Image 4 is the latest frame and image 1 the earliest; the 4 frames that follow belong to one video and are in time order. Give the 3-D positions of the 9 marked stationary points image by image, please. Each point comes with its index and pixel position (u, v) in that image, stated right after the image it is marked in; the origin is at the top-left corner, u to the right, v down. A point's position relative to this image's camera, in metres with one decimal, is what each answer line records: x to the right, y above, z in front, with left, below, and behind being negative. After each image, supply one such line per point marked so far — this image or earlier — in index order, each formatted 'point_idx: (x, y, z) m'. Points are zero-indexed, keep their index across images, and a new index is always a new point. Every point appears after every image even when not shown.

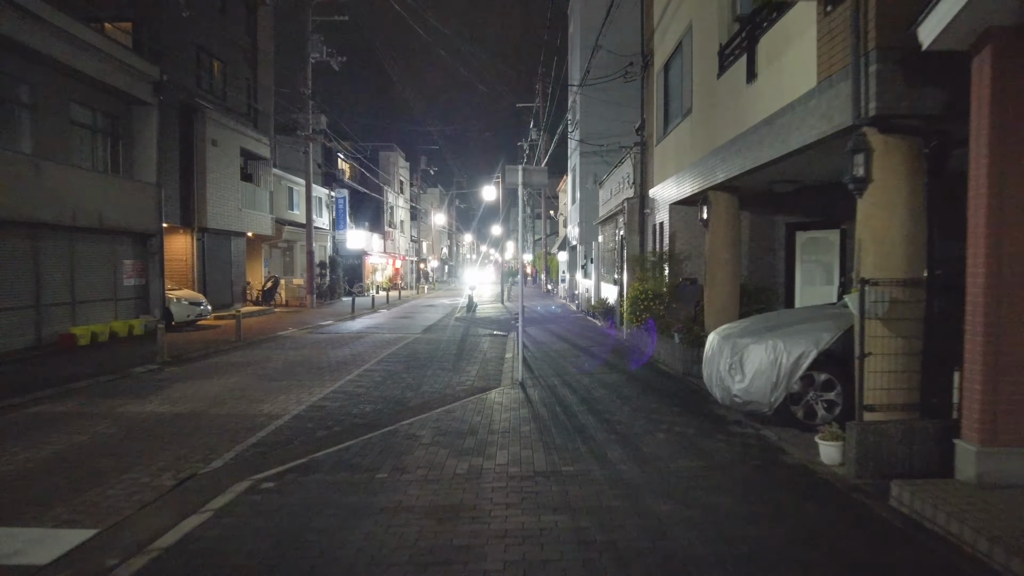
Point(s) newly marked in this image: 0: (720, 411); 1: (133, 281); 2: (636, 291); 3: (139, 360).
0: (+2.6, -1.6, +7.9) m
1: (-11.8, +0.2, +19.5) m
2: (+2.6, -0.1, +13.1) m
3: (-8.4, -1.6, +14.1) m
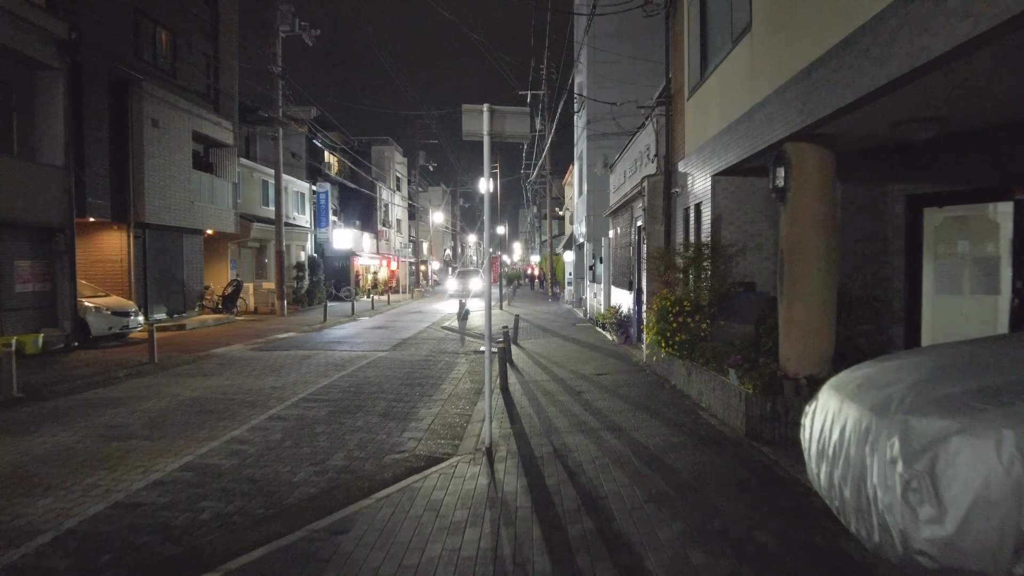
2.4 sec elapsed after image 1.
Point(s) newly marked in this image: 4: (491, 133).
0: (+2.1, -1.7, +3.9) m
1: (-12.1, 0.0, +15.8) m
2: (+2.2, -0.2, +9.1) m
3: (-8.8, -1.8, +10.3) m
4: (-0.2, +1.7, +6.9) m
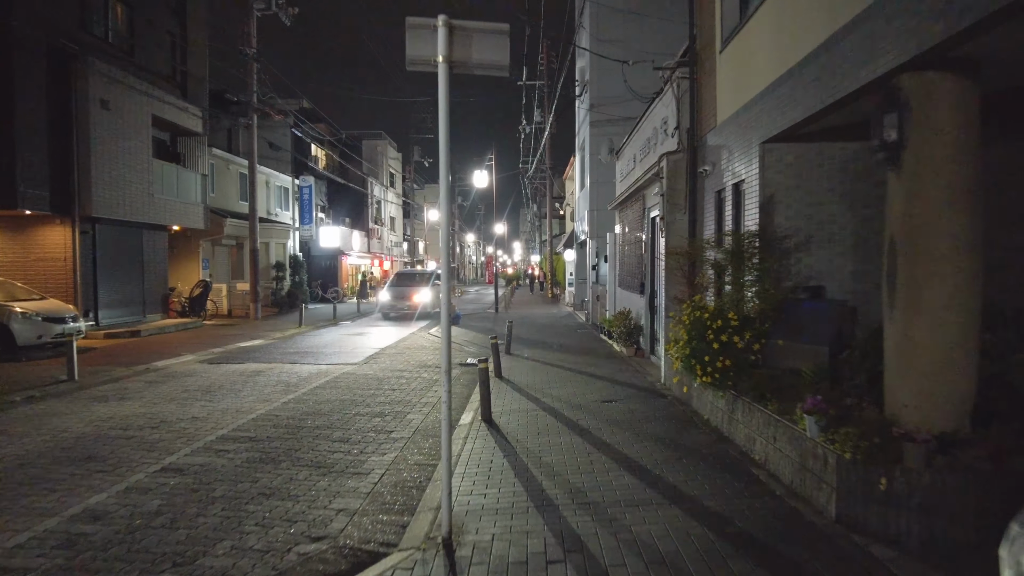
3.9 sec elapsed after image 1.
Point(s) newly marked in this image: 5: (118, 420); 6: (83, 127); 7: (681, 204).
0: (+1.9, -1.7, +1.6) m
1: (-12.3, 0.0, +13.4) m
2: (+2.0, -0.3, +6.8) m
3: (-9.0, -1.8, +8.0) m
4: (-0.4, +1.7, +4.6) m
5: (-5.4, -1.8, +8.5) m
6: (-12.4, +4.7, +18.2) m
7: (+2.7, +1.3, +10.0) m
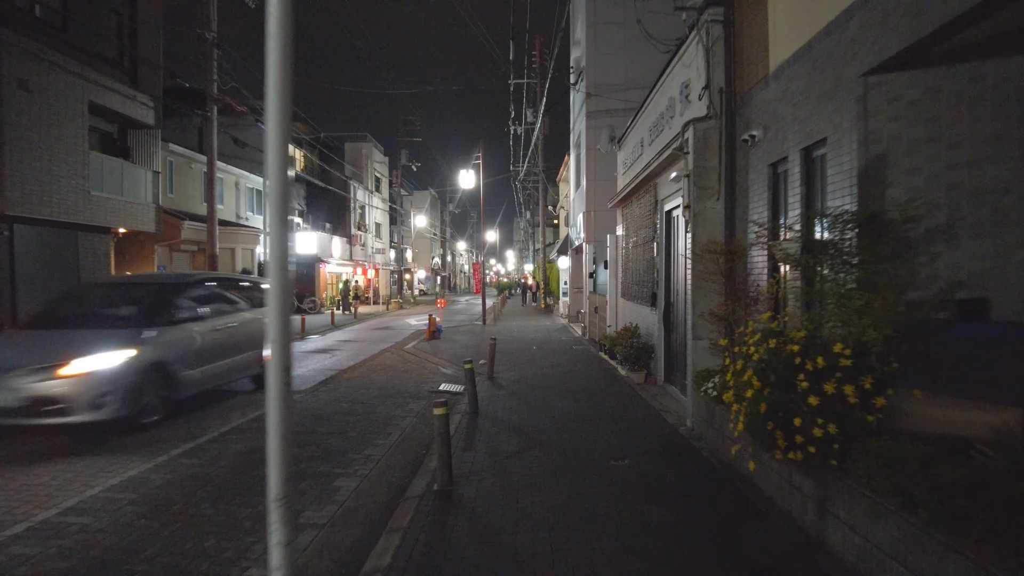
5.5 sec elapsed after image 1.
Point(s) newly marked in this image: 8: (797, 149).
0: (+1.7, -1.7, -1.0) m
1: (-12.6, -0.2, +10.8) m
2: (+1.7, -0.4, +4.2) m
3: (-9.3, -1.9, +5.3) m
4: (-0.7, +1.6, +2.0) m
5: (-5.7, -1.9, +5.9) m
6: (-12.8, +4.4, +15.6) m
7: (+2.4, +1.2, +7.5) m
8: (+2.6, +1.3, +5.7) m
